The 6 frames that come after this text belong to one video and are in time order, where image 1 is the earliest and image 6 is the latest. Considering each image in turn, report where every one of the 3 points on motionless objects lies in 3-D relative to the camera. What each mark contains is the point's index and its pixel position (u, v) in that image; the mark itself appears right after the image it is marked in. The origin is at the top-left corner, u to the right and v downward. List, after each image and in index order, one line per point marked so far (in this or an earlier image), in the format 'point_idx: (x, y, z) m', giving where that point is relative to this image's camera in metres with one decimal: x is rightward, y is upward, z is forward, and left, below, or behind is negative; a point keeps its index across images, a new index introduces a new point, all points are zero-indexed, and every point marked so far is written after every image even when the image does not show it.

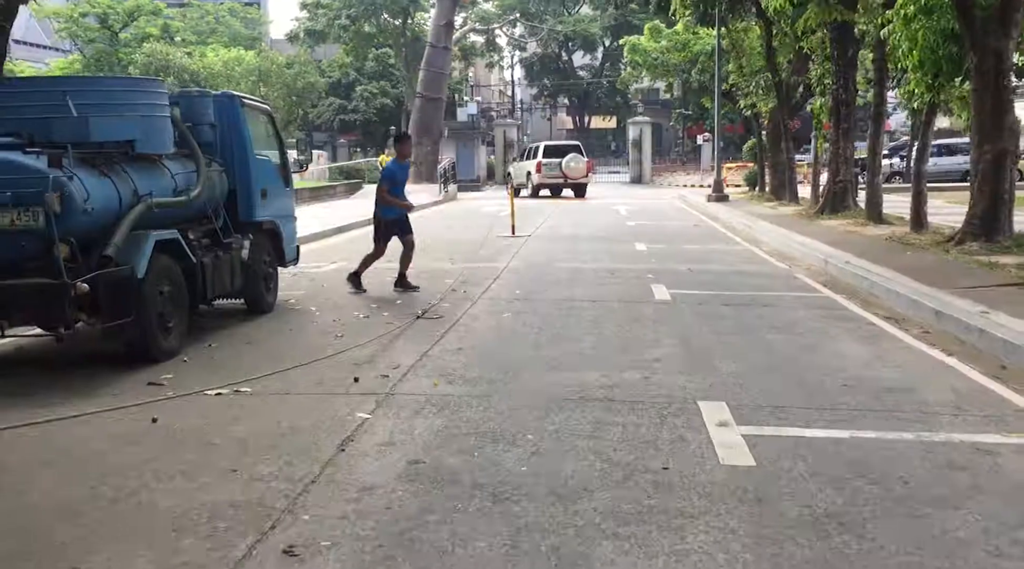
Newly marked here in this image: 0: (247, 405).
0: (-1.8, -0.8, +6.1) m
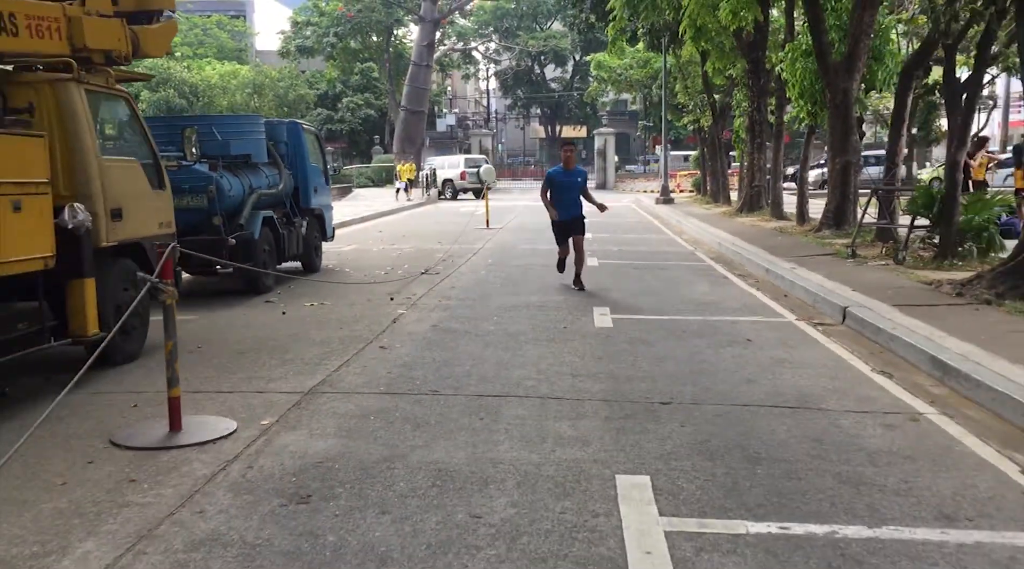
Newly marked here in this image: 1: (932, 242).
0: (-2.1, -0.3, +10.6) m
1: (+6.2, +0.6, +13.3) m
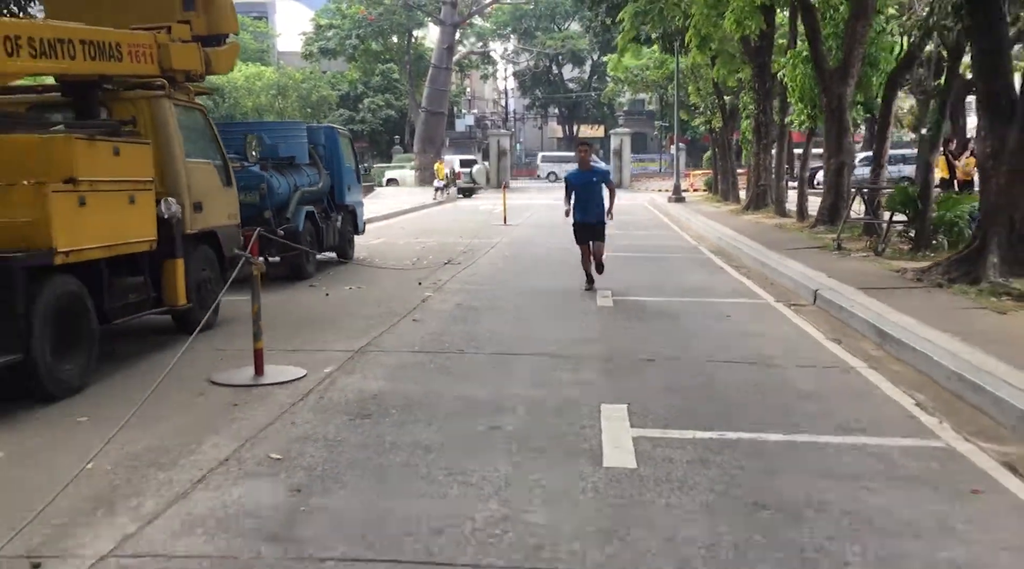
0: (-1.9, -0.1, +12.1) m
1: (+6.5, +0.8, +14.7) m
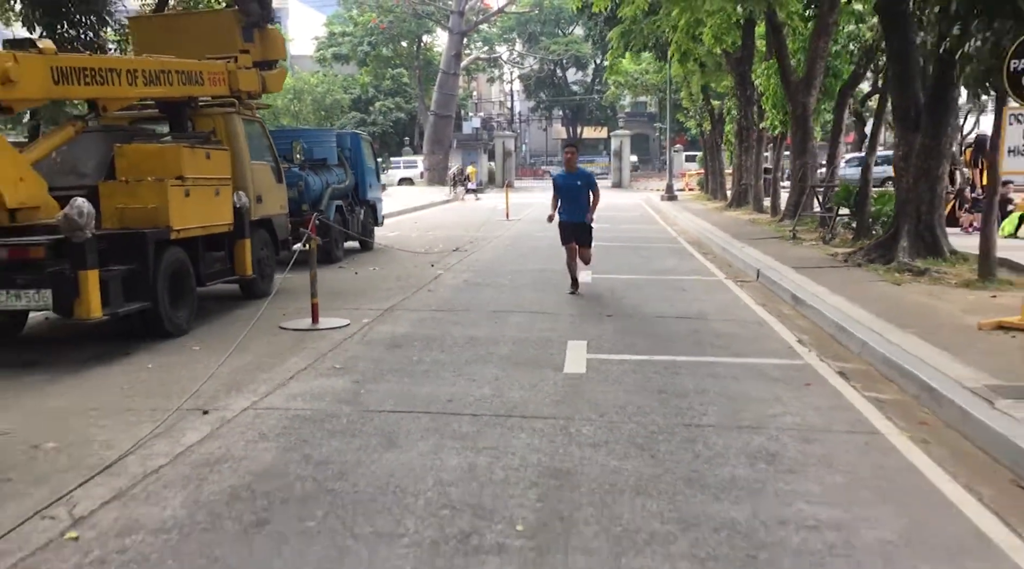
0: (-2.0, +0.2, +14.4) m
1: (+6.5, +1.1, +17.0) m
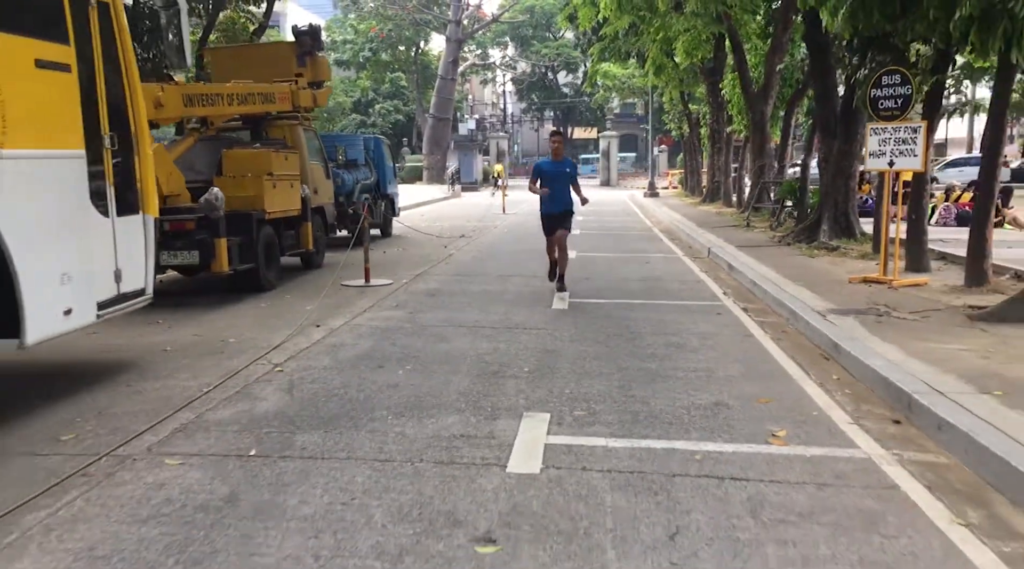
0: (-2.0, +0.7, +17.6) m
1: (+6.4, +1.5, +20.2) m
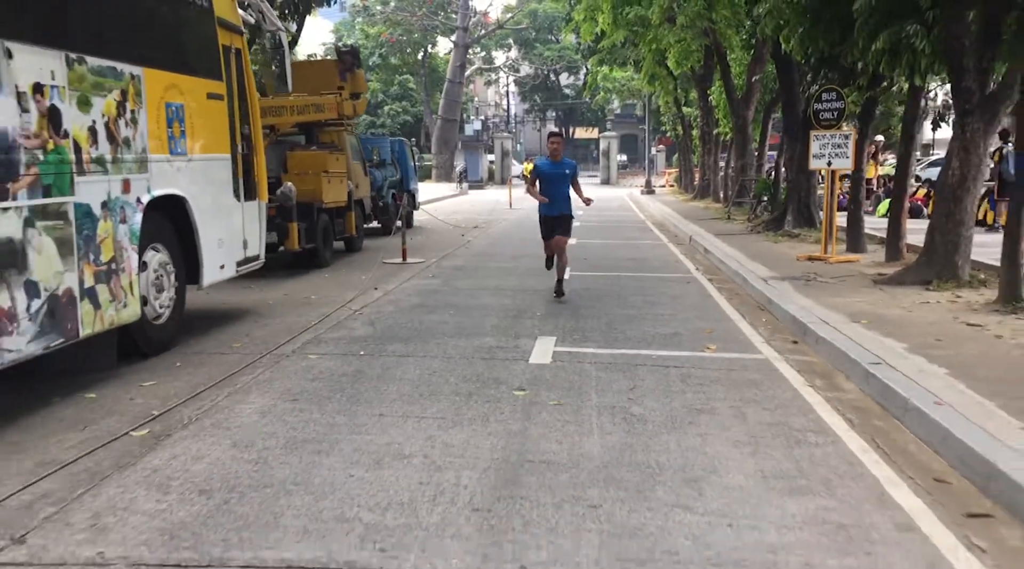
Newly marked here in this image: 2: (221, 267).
0: (-1.8, +1.0, +20.3) m
1: (+6.6, +1.9, +22.9) m
2: (-2.9, +0.2, +8.8) m
